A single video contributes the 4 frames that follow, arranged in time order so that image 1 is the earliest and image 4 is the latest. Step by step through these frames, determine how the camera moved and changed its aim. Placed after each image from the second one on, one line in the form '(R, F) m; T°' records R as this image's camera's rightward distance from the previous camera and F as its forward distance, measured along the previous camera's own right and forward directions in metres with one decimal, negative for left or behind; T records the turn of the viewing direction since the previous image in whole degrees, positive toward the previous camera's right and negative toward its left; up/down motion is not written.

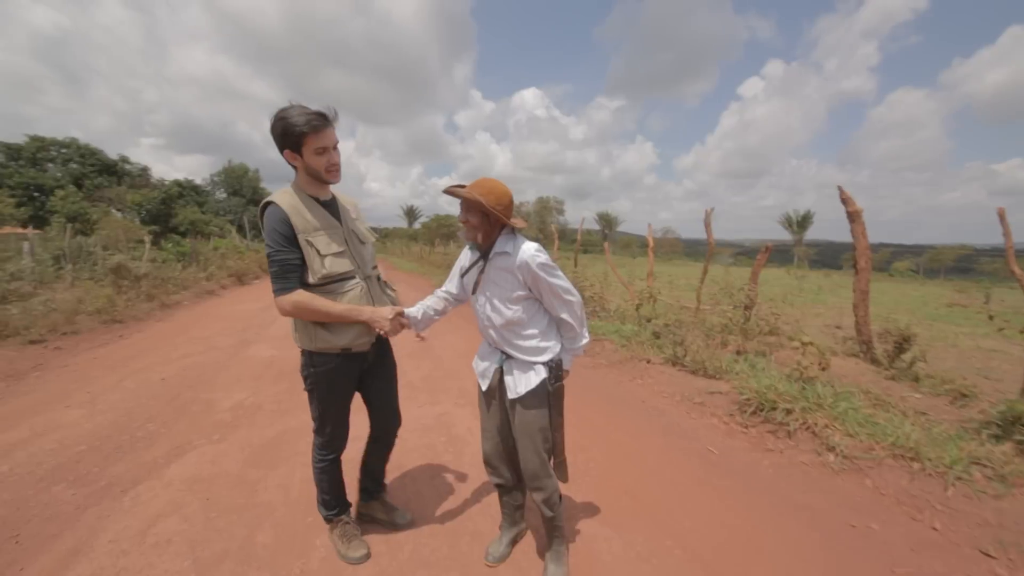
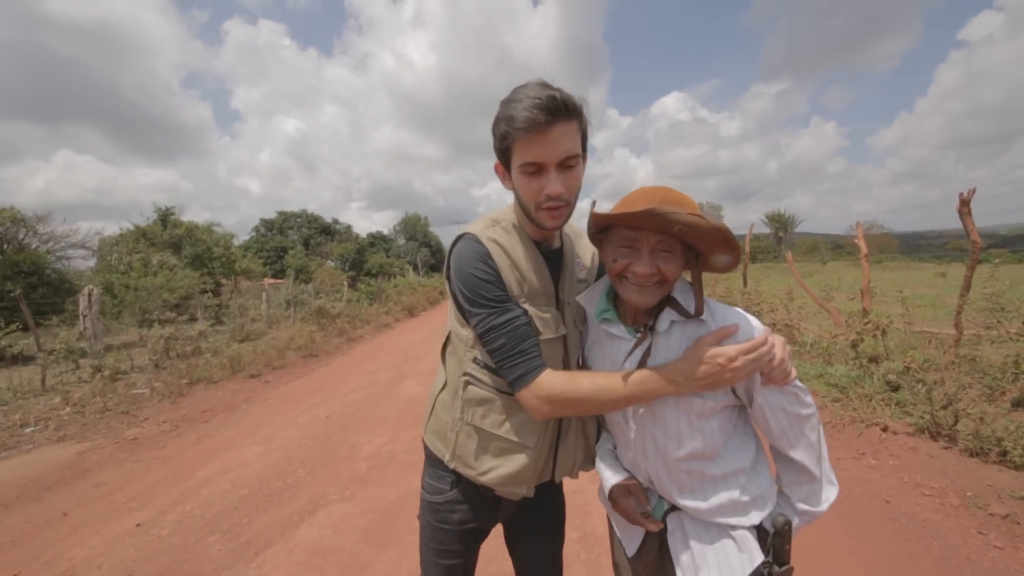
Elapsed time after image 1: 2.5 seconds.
(+0.1, +1.1) m; -17°
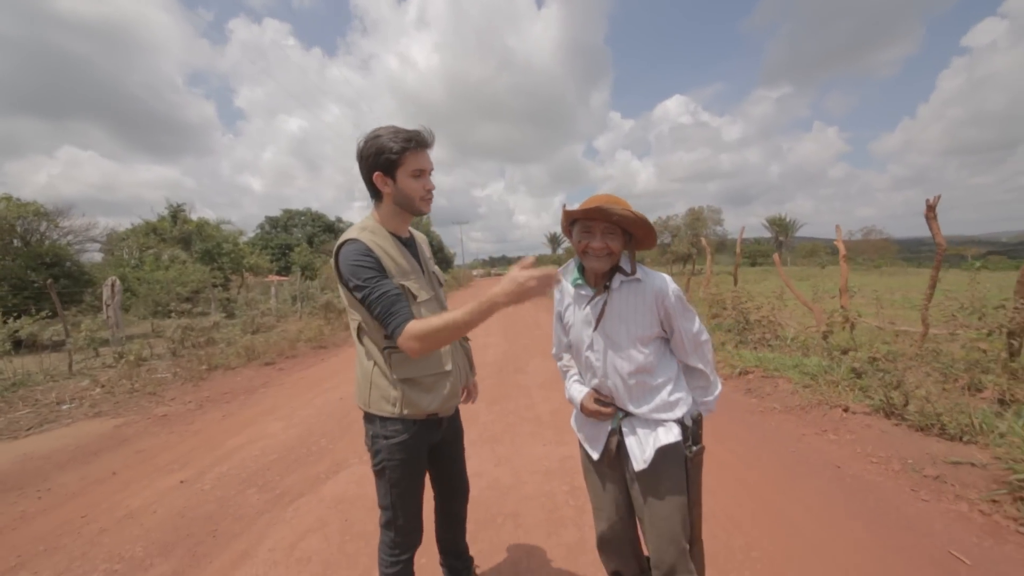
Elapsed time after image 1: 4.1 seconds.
(0.0, -0.4) m; 0°
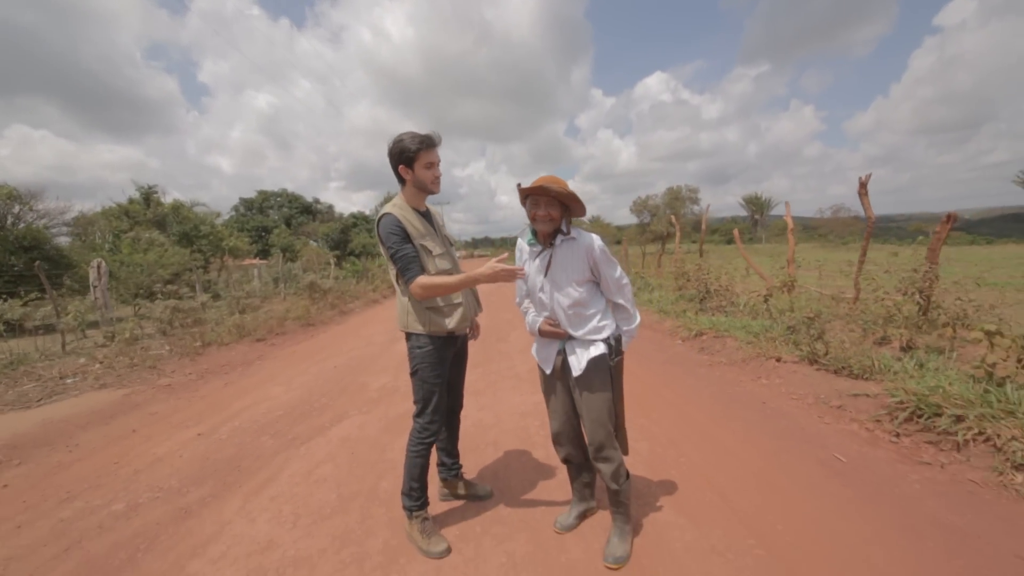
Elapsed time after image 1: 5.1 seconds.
(0.0, -0.5) m; +2°
